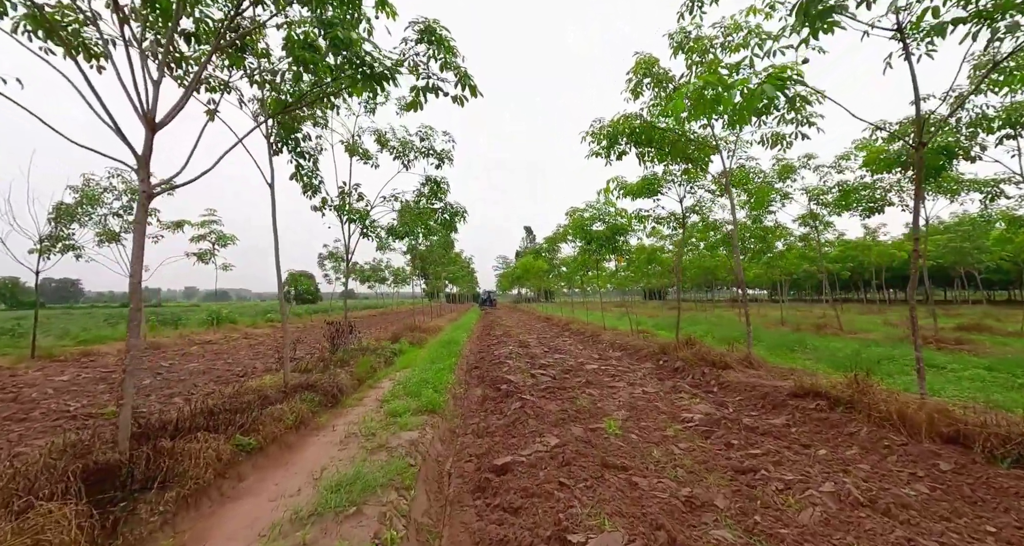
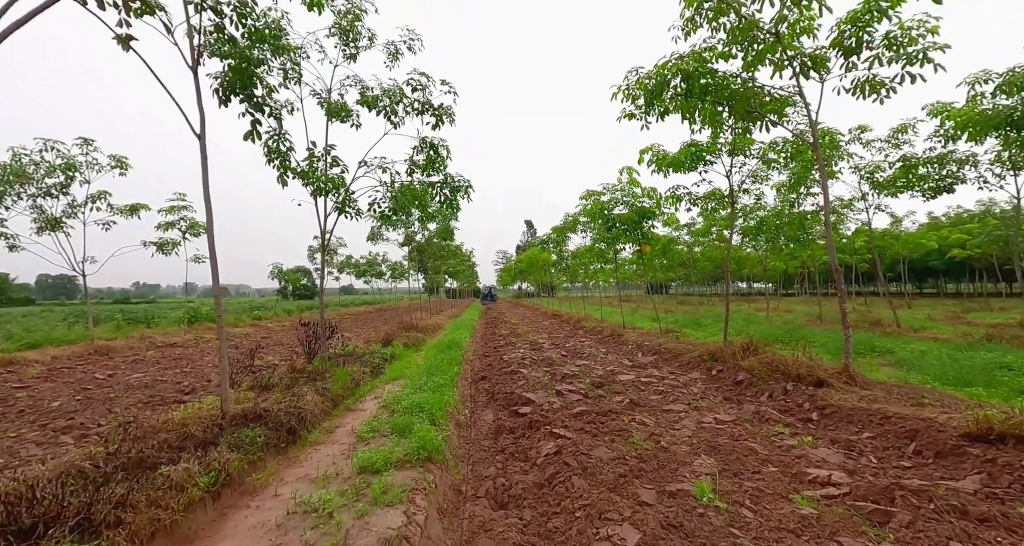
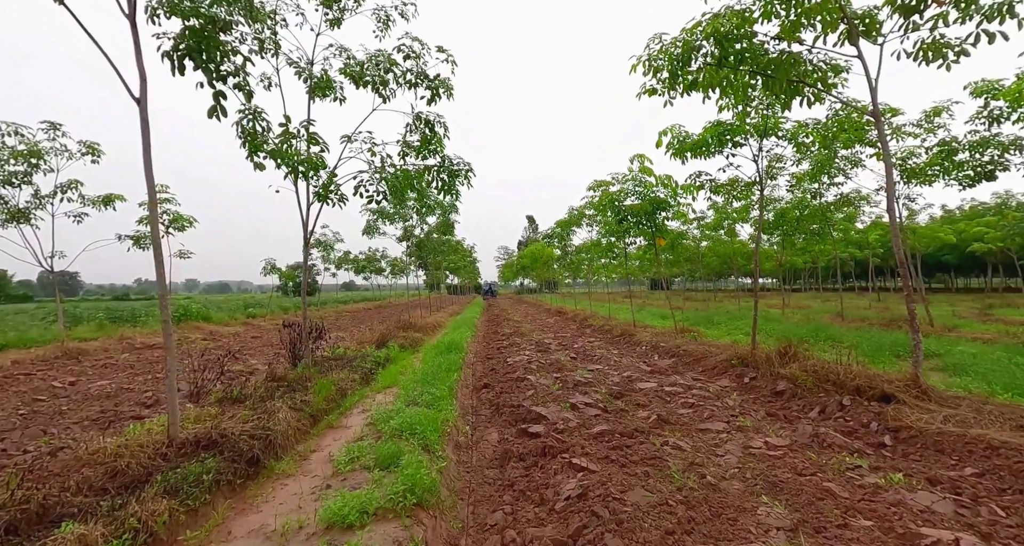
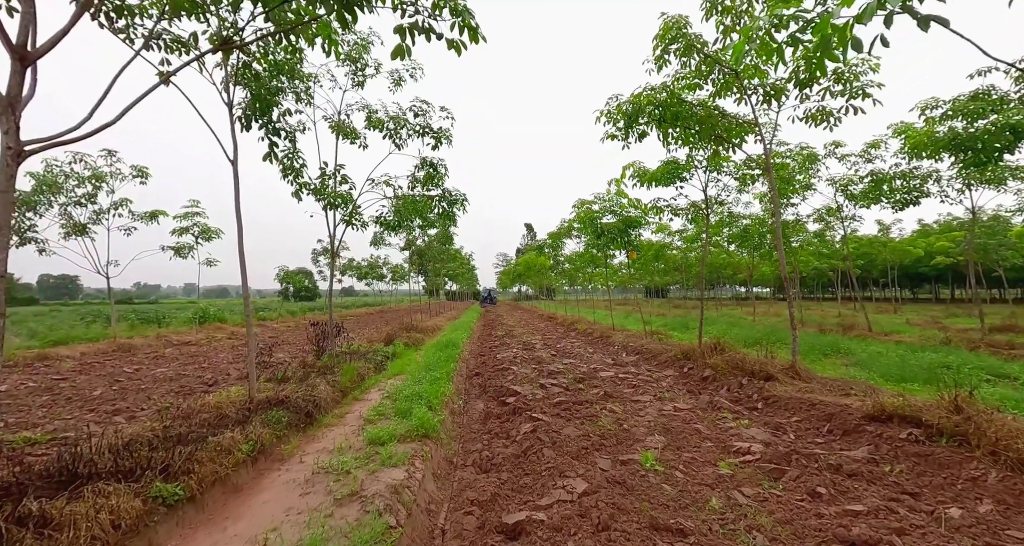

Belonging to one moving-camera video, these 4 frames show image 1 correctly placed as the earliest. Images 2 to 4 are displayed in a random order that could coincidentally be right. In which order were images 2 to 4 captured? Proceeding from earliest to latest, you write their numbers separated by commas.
4, 2, 3
